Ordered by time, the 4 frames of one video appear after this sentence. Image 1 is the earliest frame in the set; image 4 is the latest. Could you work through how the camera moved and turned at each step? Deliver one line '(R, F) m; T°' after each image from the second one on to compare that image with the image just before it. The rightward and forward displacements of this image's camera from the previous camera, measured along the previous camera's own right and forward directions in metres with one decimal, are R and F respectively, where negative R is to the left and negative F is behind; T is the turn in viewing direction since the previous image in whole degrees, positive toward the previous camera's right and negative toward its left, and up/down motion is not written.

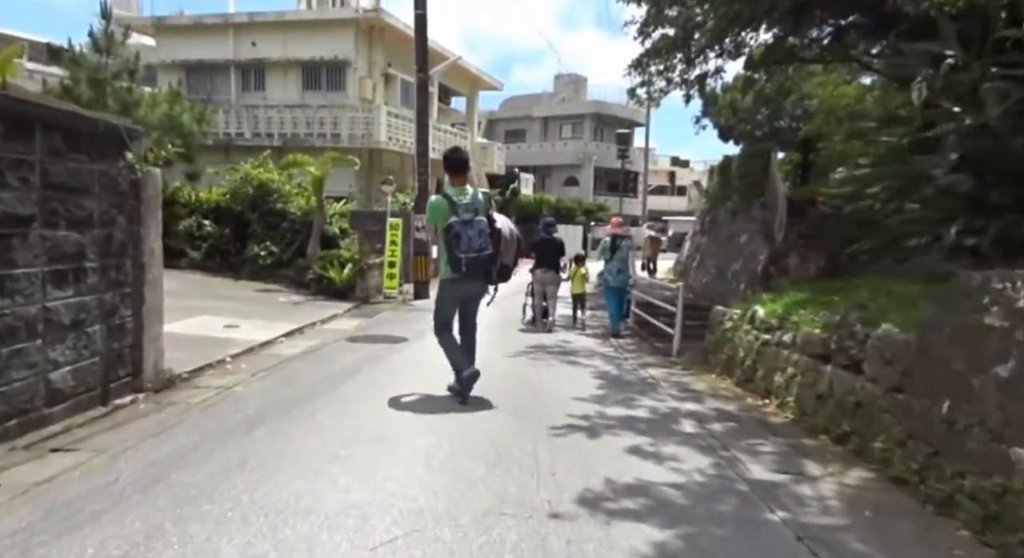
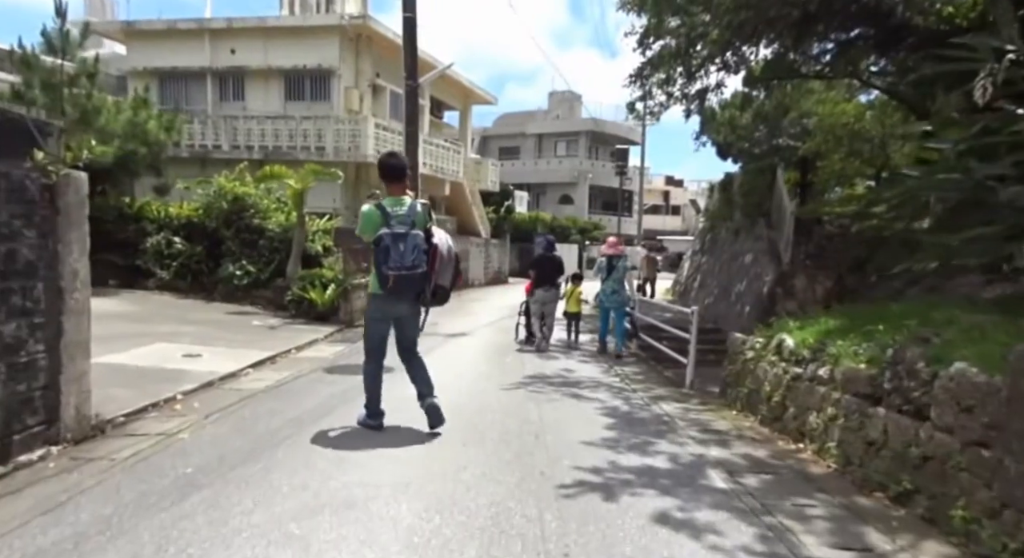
(0.0, +0.8) m; +1°
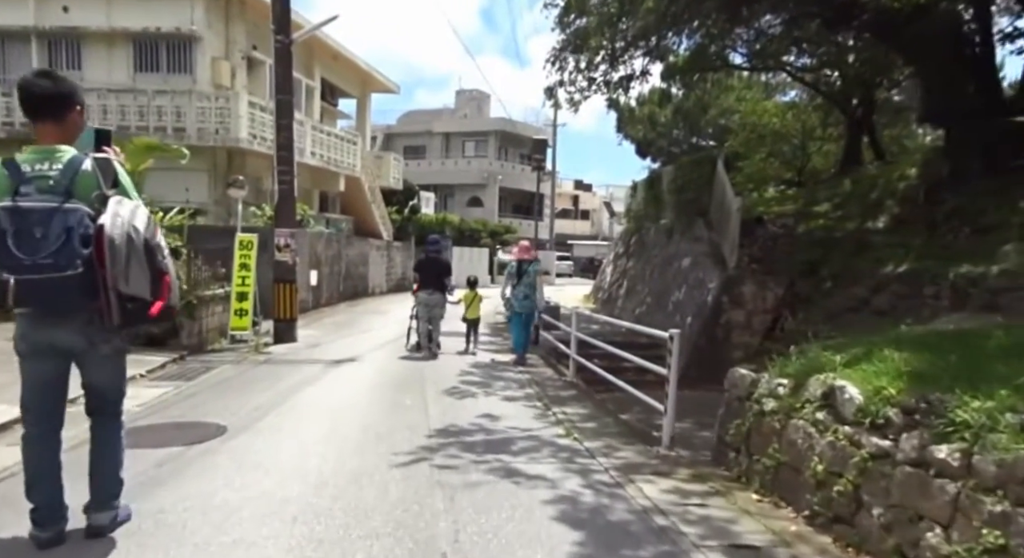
(+0.1, +2.4) m; +8°
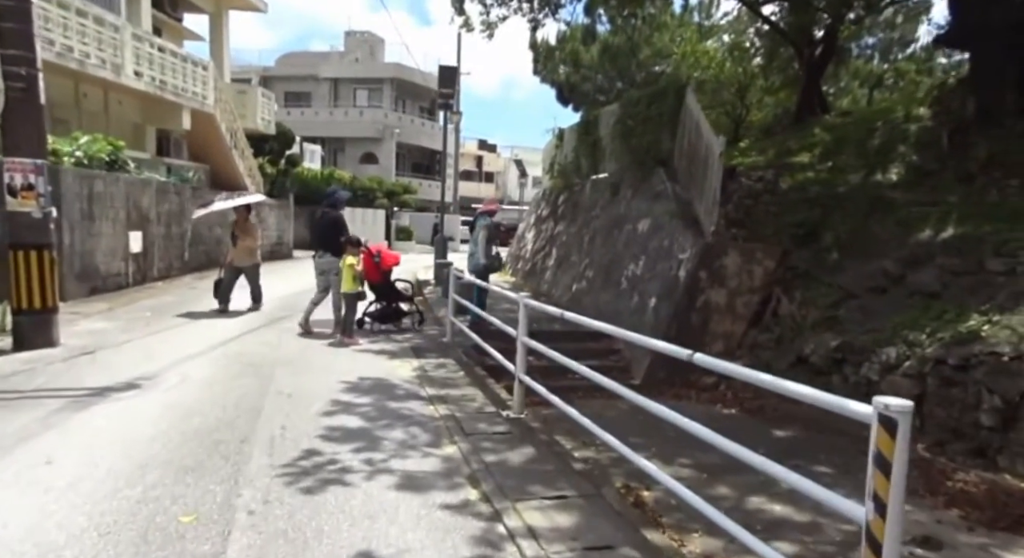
(0.0, +3.5) m; +9°
